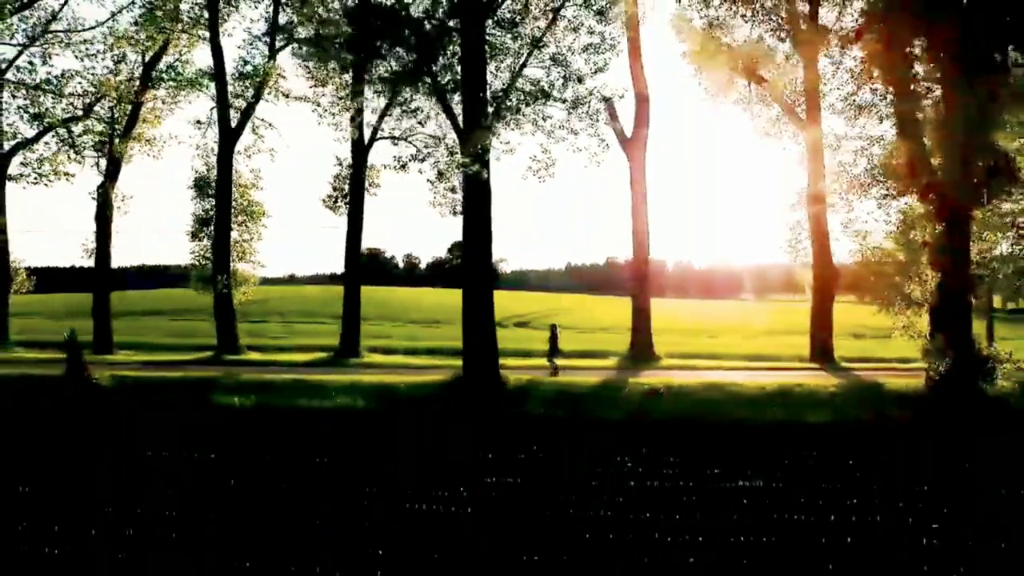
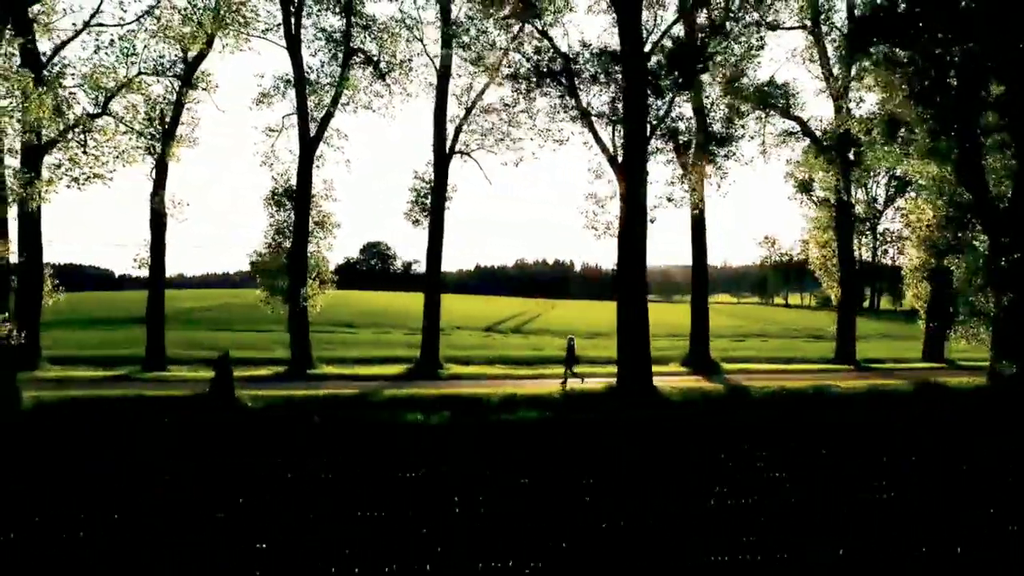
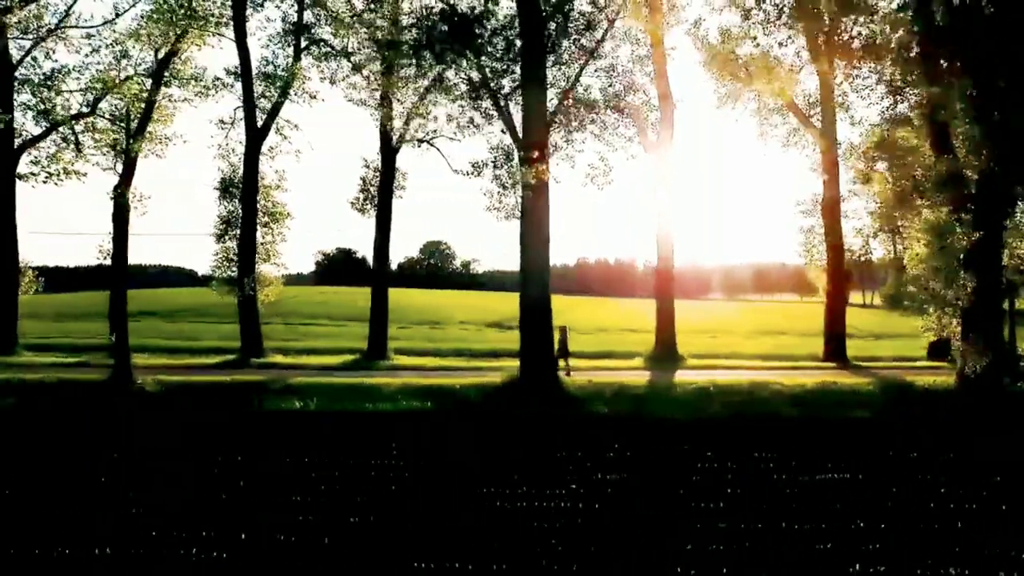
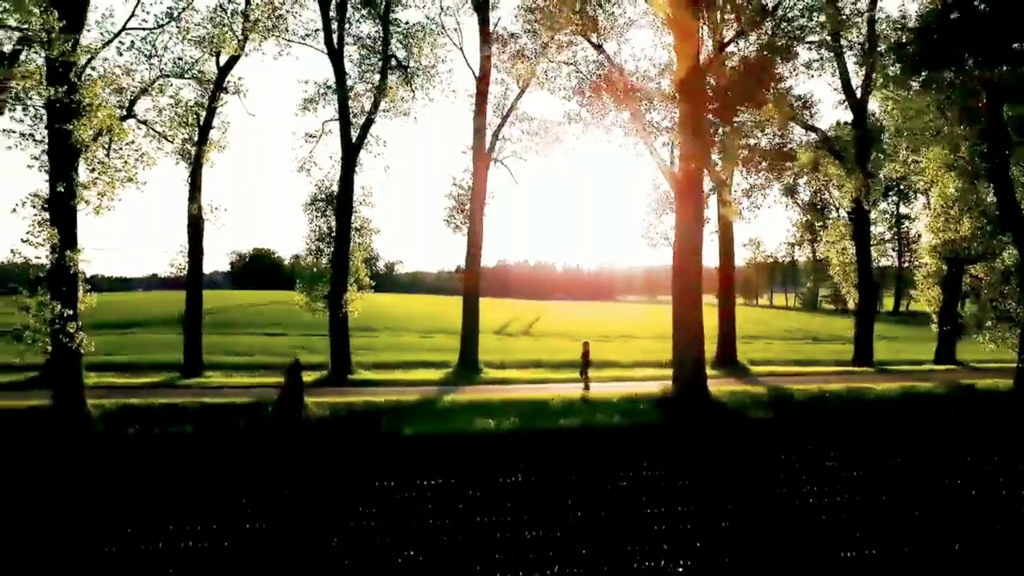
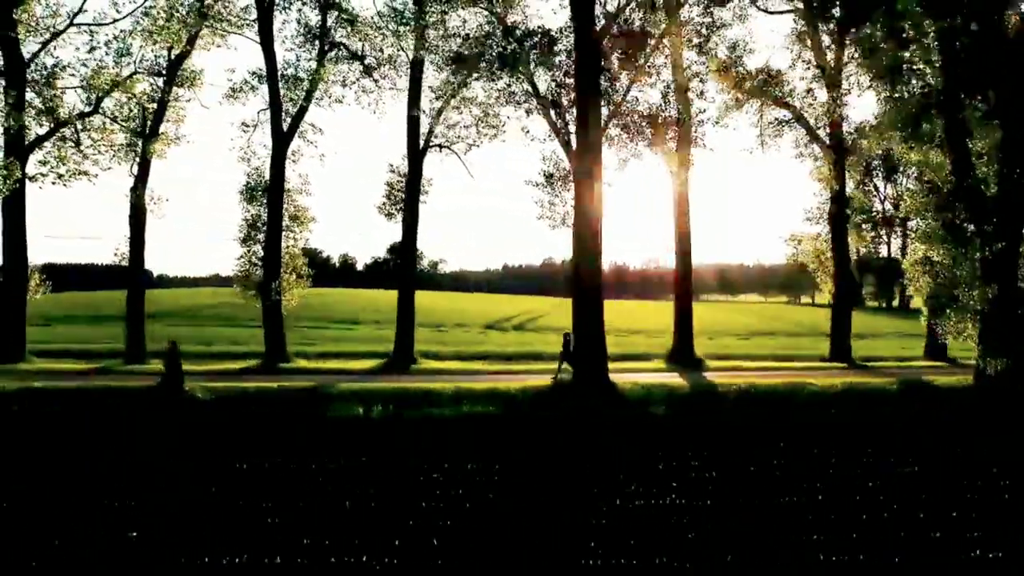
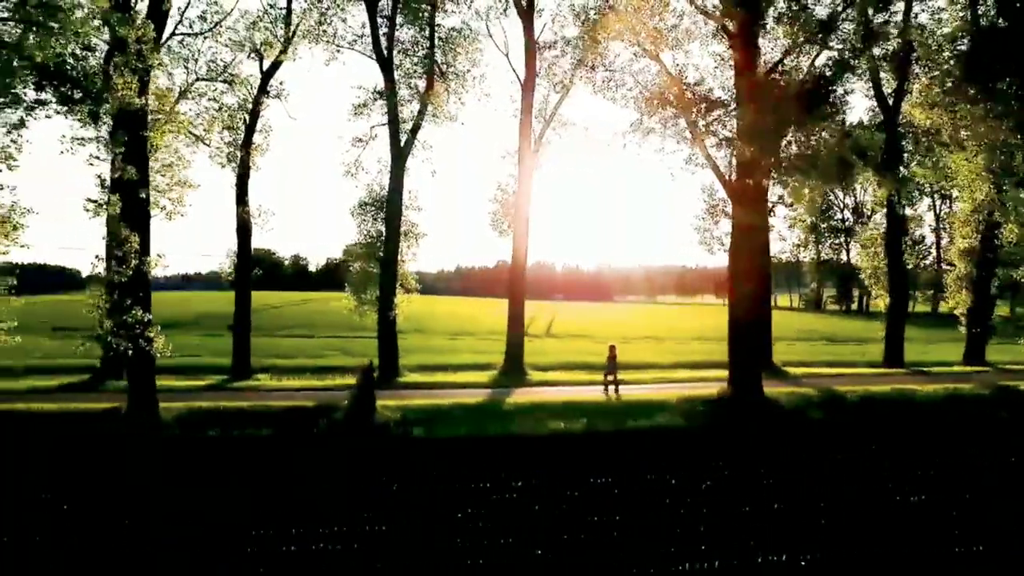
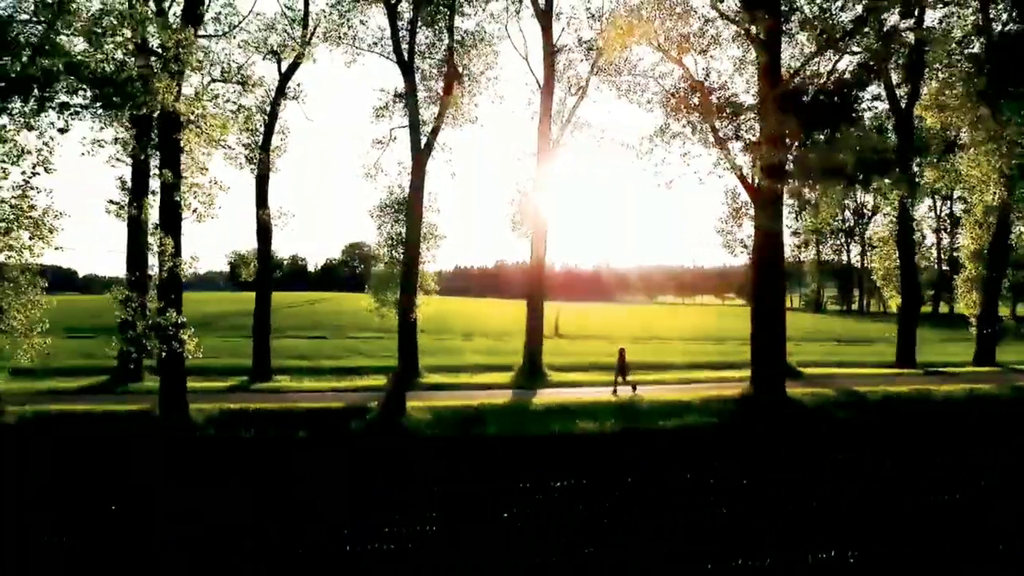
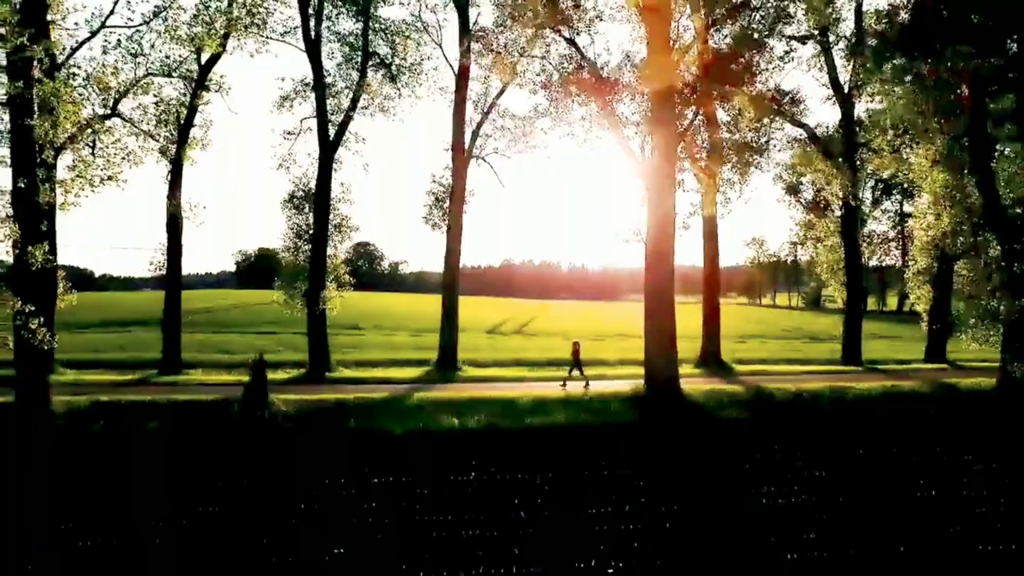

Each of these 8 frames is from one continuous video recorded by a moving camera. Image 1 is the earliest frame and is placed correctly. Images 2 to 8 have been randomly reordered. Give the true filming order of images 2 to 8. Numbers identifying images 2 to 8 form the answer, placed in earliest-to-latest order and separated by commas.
3, 5, 2, 8, 4, 6, 7
